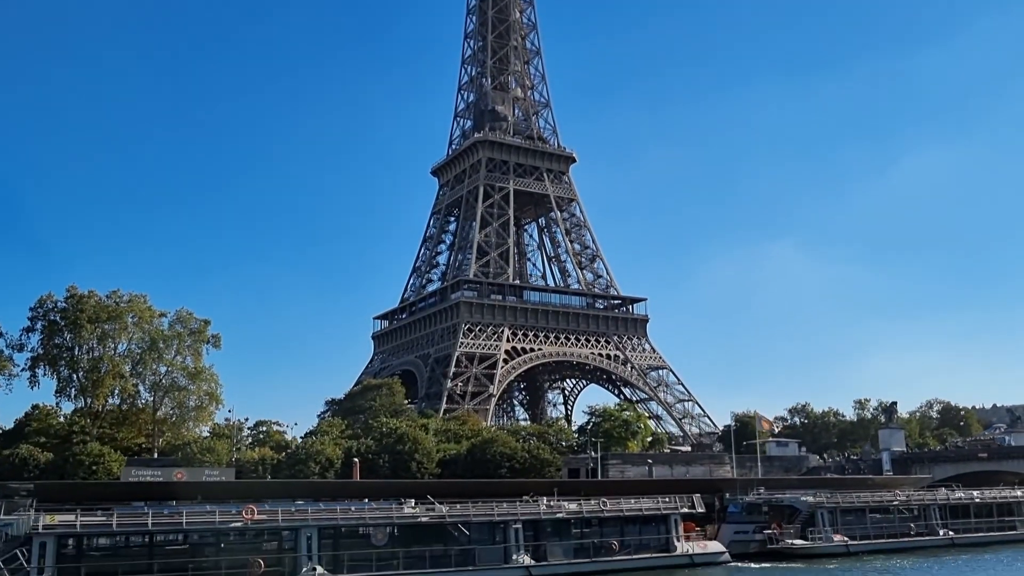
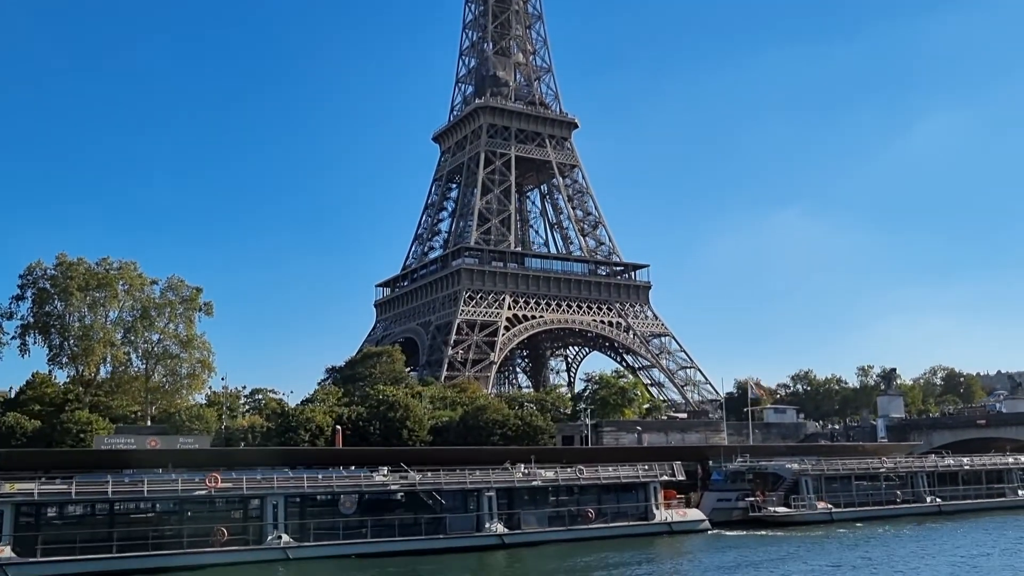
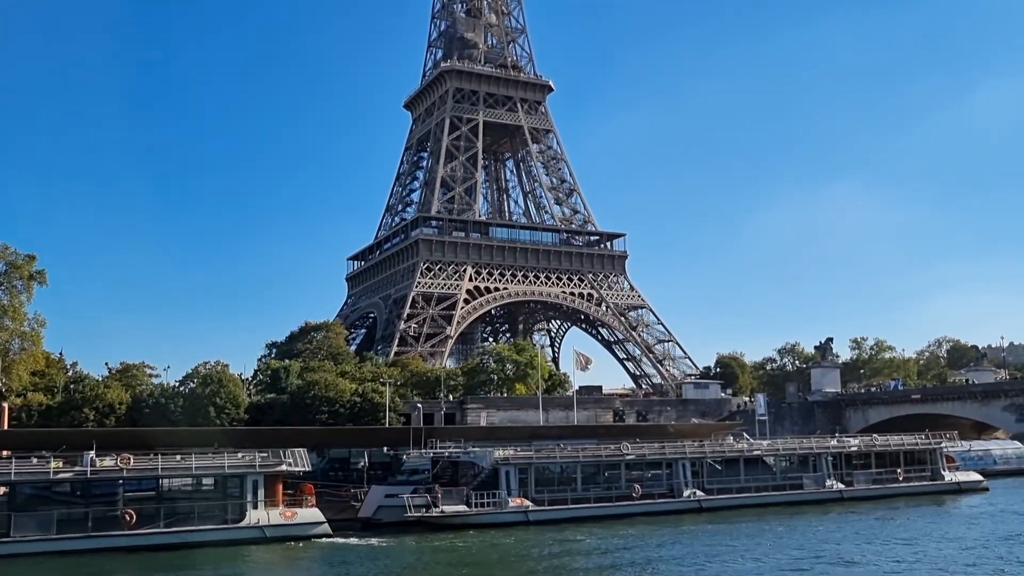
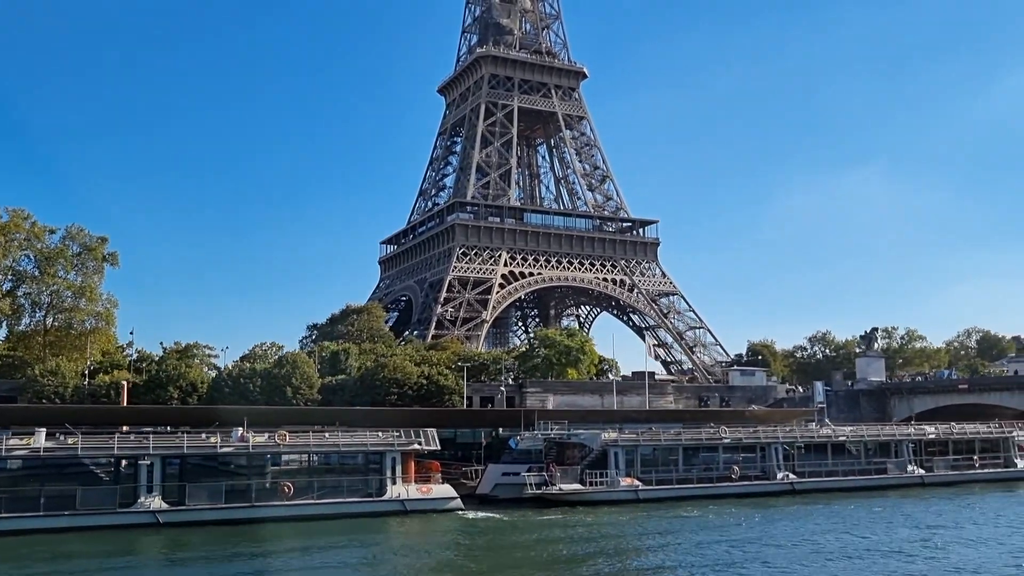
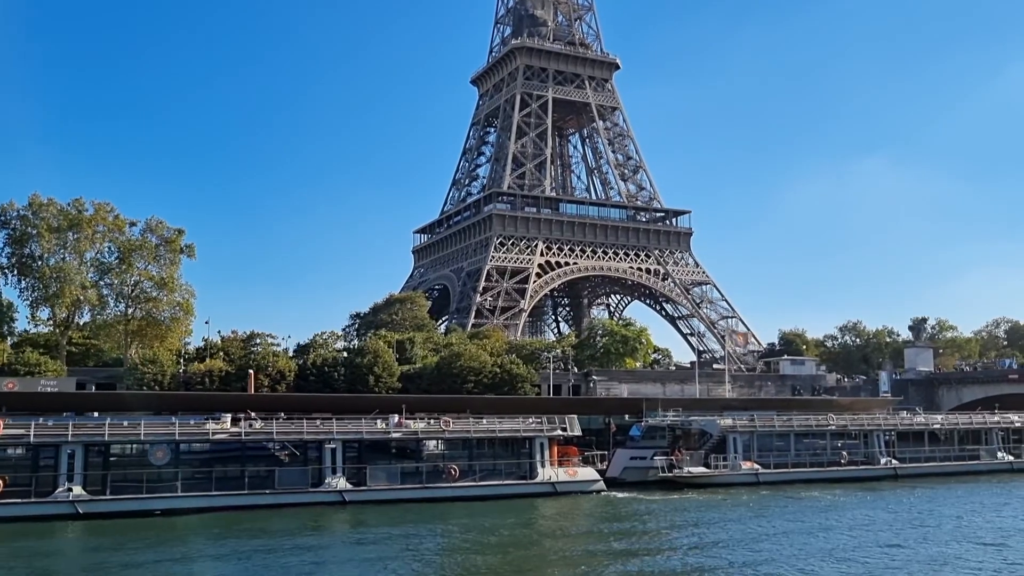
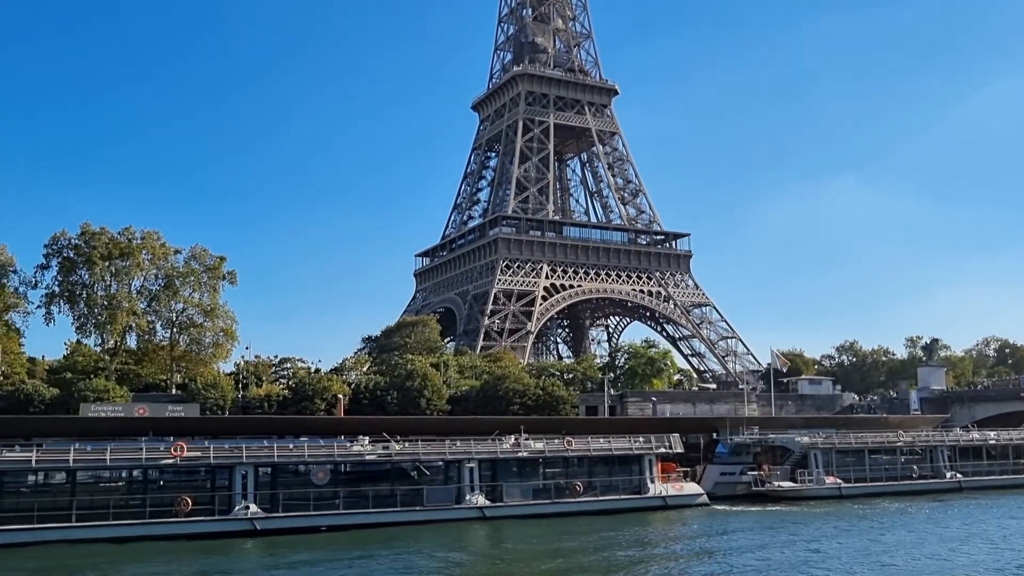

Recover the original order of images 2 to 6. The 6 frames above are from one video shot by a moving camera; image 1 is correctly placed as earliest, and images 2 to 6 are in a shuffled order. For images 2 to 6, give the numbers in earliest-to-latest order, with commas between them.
2, 6, 5, 4, 3
